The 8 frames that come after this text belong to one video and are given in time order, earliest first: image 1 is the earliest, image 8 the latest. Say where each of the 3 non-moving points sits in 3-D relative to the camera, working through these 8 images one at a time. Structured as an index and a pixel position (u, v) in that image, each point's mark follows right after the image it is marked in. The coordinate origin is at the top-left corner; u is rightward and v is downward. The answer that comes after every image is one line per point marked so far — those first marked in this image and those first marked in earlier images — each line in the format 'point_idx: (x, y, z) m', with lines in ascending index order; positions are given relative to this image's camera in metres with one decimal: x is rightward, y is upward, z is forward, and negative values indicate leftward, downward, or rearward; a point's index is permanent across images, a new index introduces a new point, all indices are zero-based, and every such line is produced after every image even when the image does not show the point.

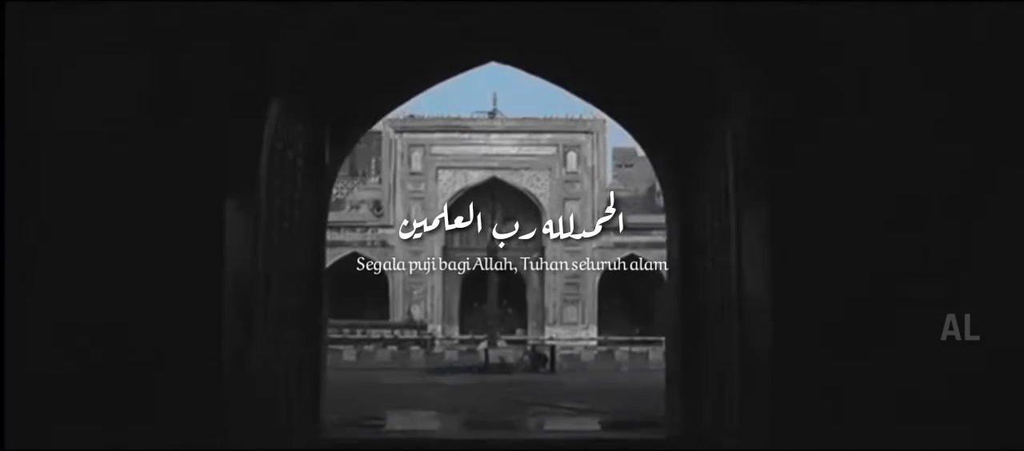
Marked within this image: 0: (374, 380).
0: (-2.1, -2.4, +17.0) m
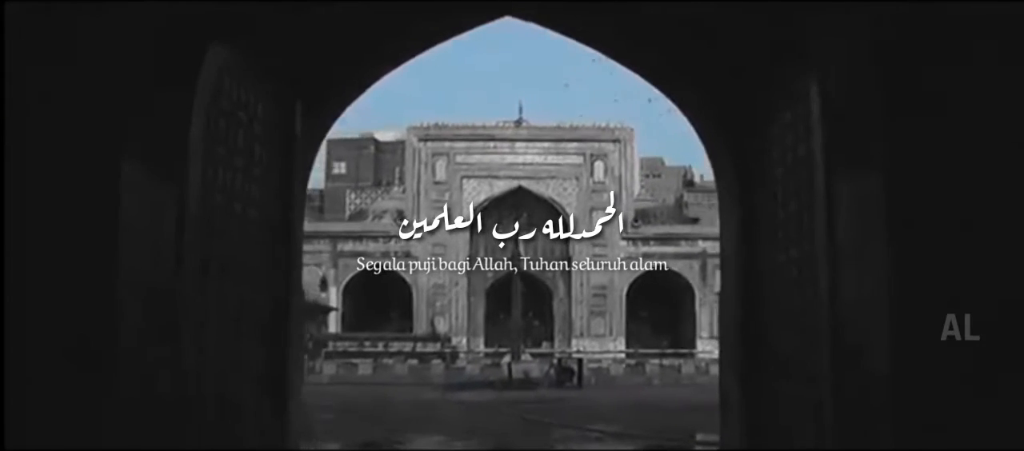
0: (-1.8, -2.5, +16.0) m
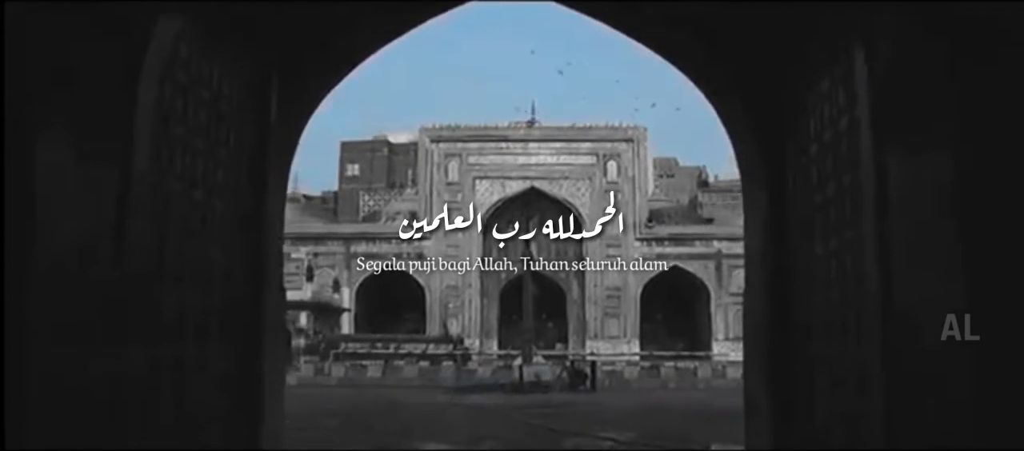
0: (-1.6, -2.5, +15.7) m
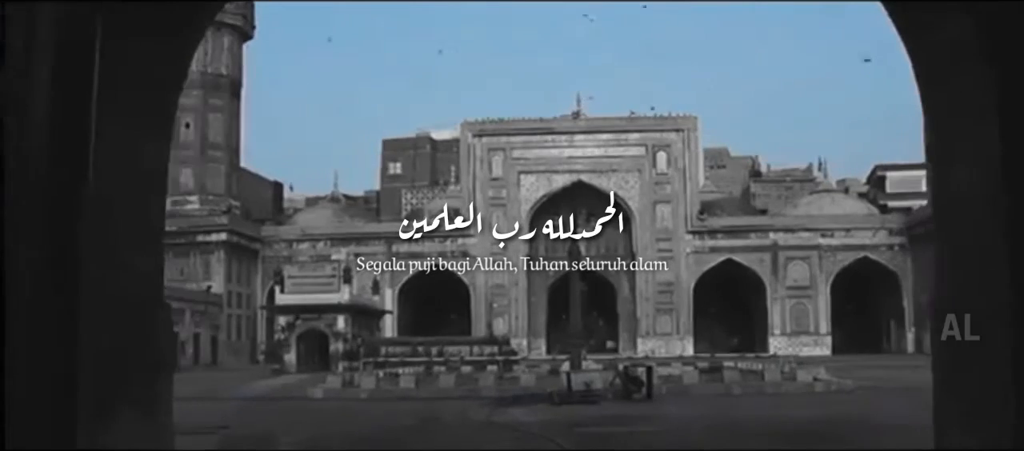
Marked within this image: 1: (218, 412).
0: (-1.0, -2.4, +14.1) m
1: (-4.1, -2.6, +15.6) m
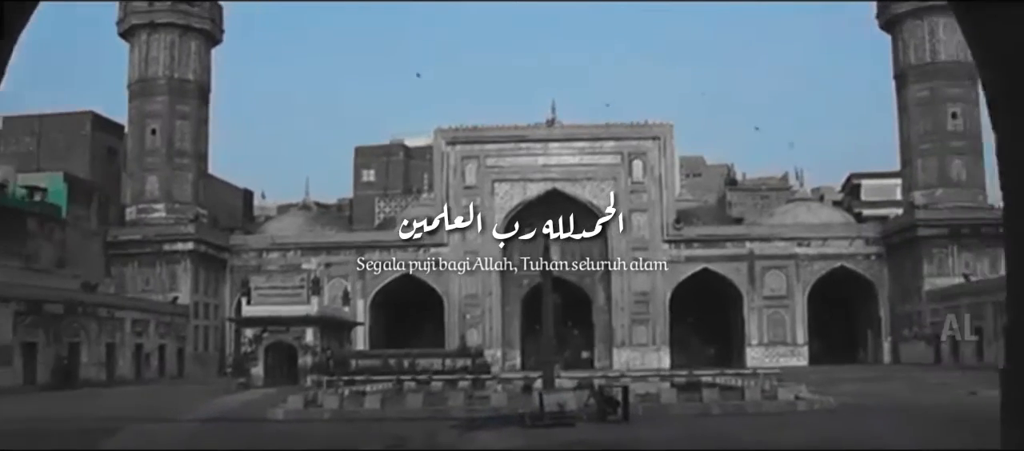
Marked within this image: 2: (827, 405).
0: (-1.4, -2.6, +13.3) m
1: (-4.6, -2.8, +14.8) m
2: (+4.8, -2.8, +17.0) m
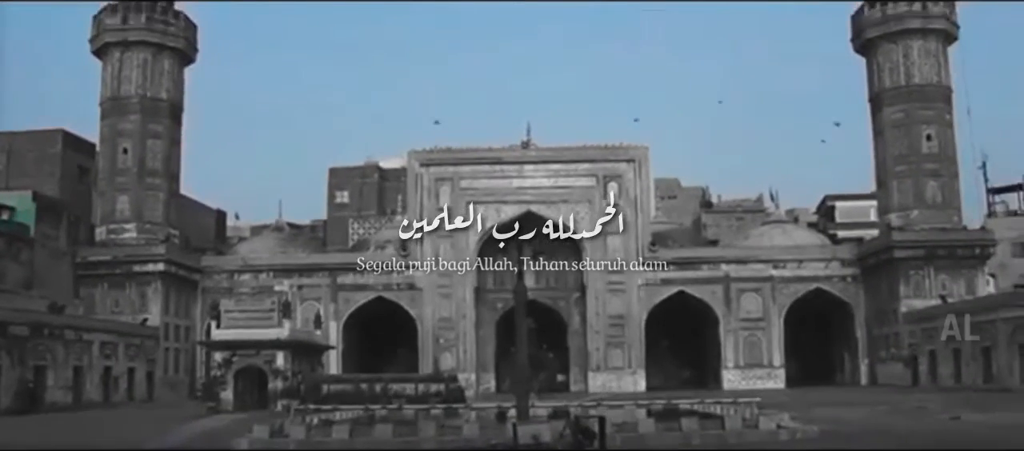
0: (-1.7, -2.9, +12.8) m
1: (-4.9, -3.1, +14.2) m
2: (+4.4, -3.1, +16.6) m
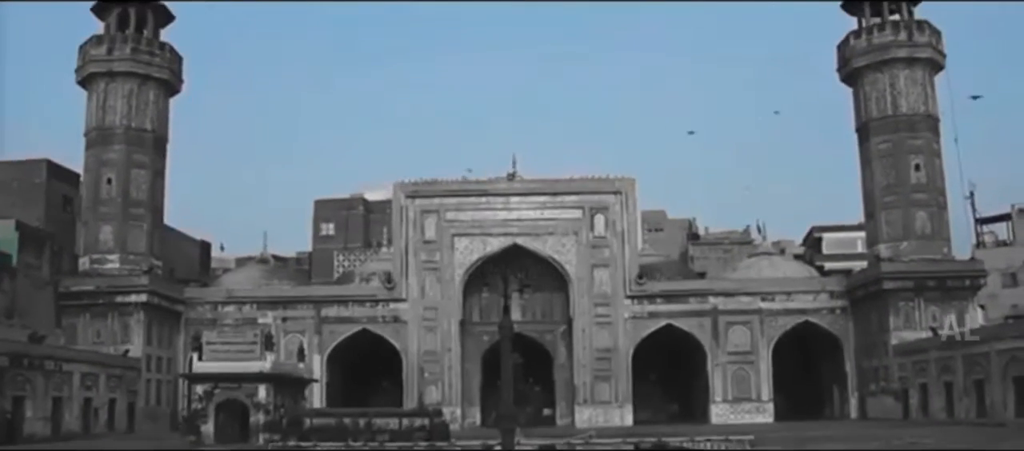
0: (-1.9, -3.2, +12.4) m
1: (-5.1, -3.5, +13.7) m
2: (+4.2, -3.6, +16.2) m
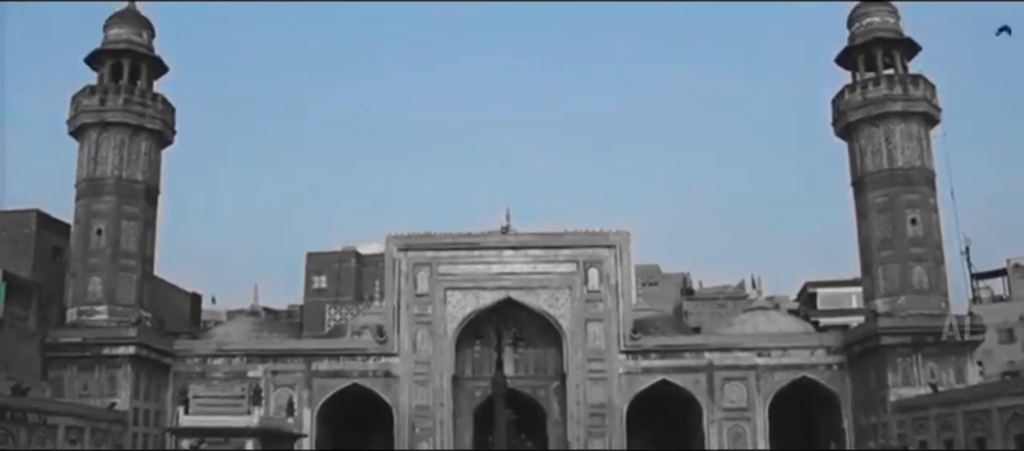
0: (-2.0, -3.8, +11.9) m
1: (-5.2, -4.1, +13.2) m
2: (+4.1, -4.4, +15.7) m
